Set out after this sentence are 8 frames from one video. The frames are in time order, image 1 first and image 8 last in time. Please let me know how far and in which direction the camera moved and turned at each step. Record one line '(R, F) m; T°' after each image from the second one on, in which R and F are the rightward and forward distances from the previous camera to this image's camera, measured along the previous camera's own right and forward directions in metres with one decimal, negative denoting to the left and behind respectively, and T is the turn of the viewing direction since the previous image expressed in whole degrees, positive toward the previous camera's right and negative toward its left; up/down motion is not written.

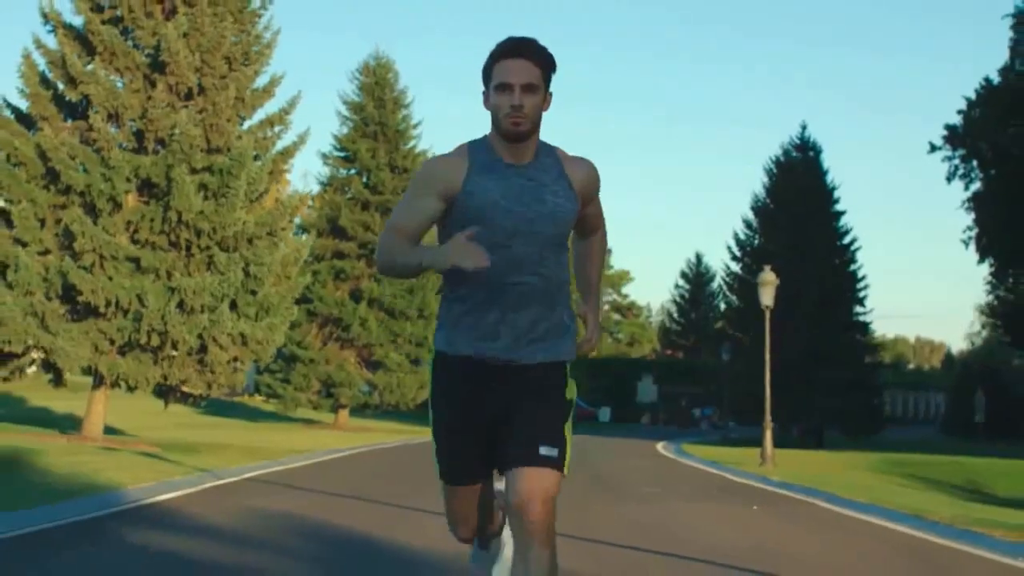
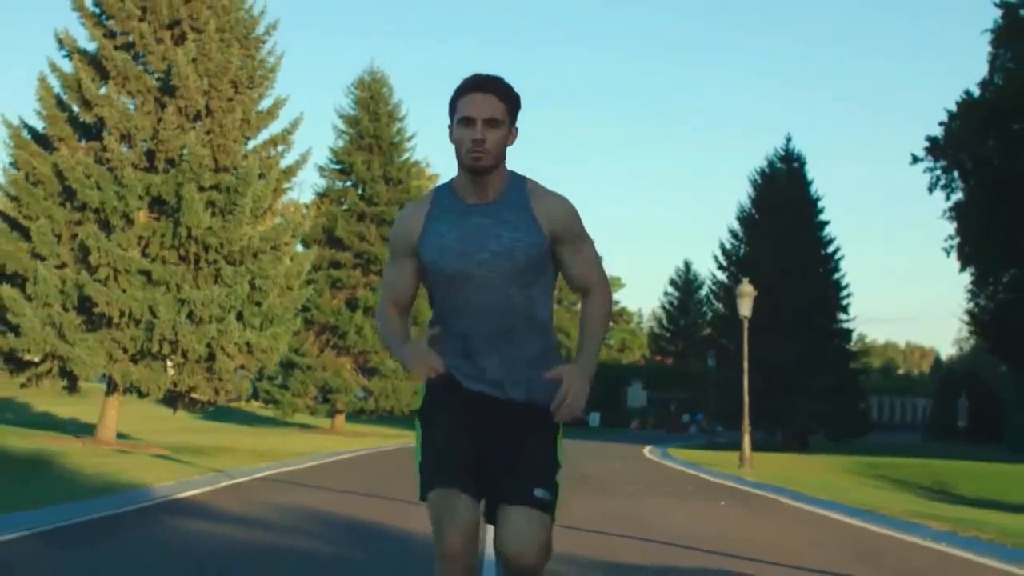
(0.0, -1.6) m; 0°
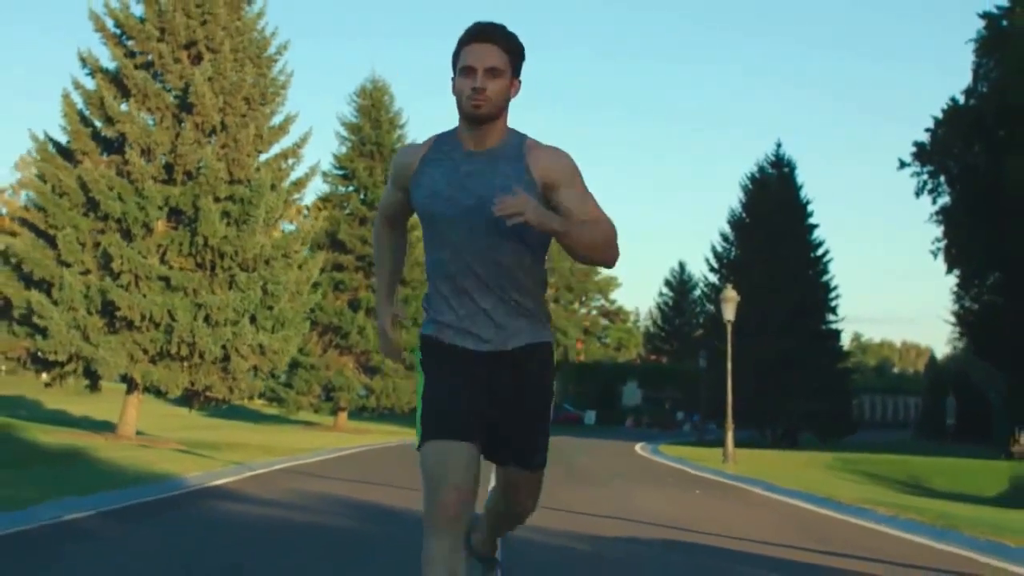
(0.0, -1.9) m; 0°
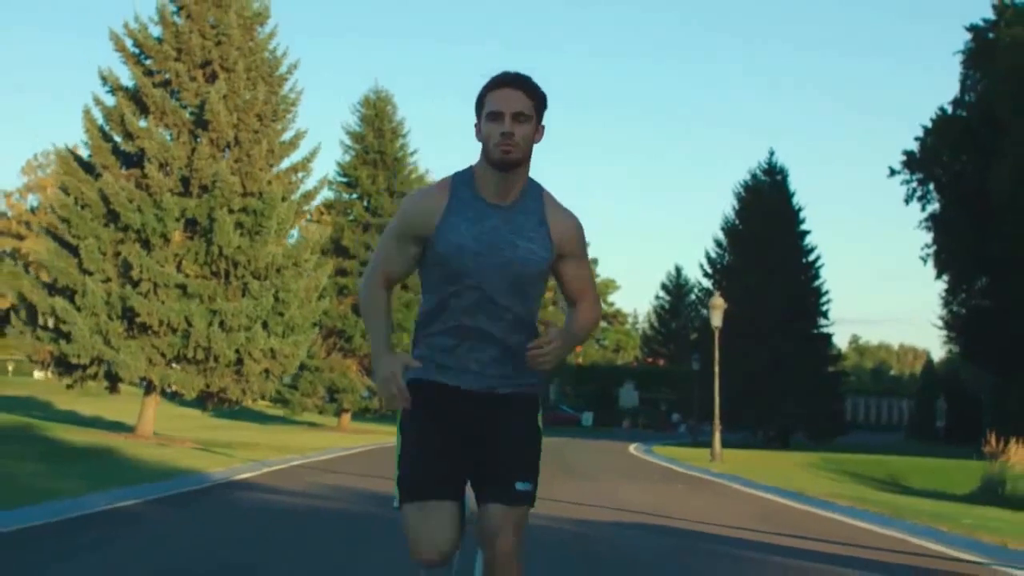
(0.0, -1.7) m; 0°
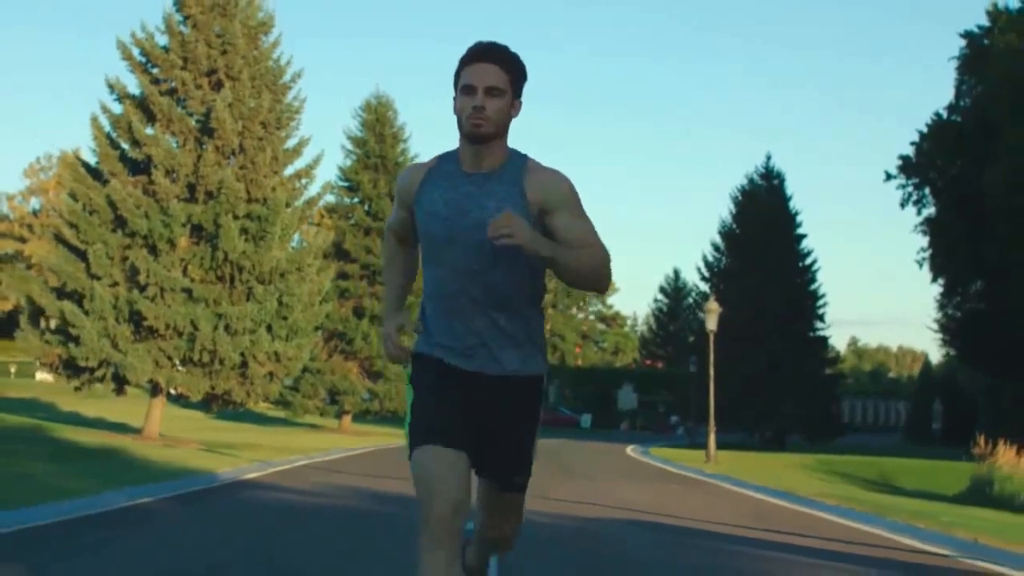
(0.0, -0.7) m; 0°
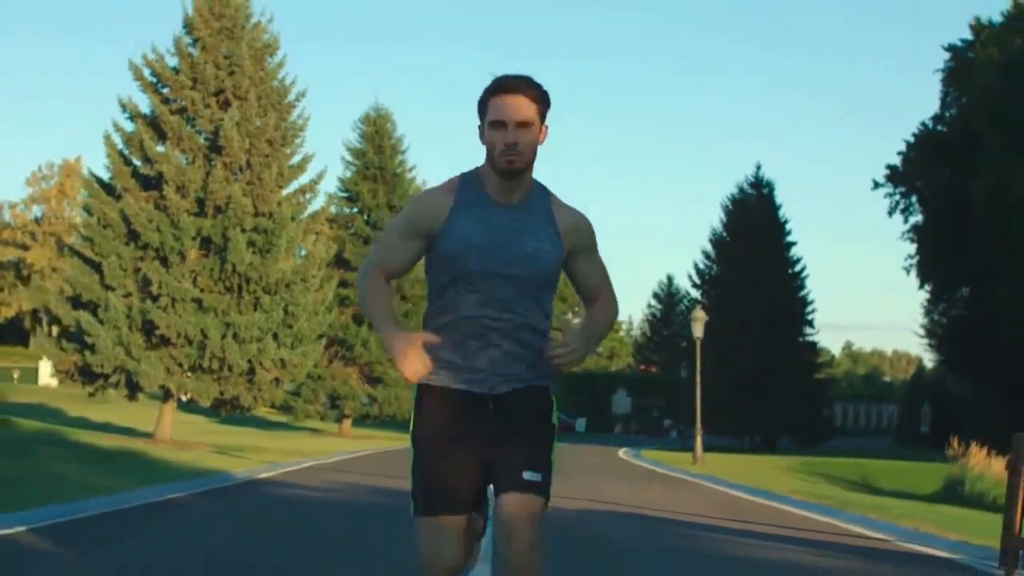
(0.0, -1.6) m; 0°
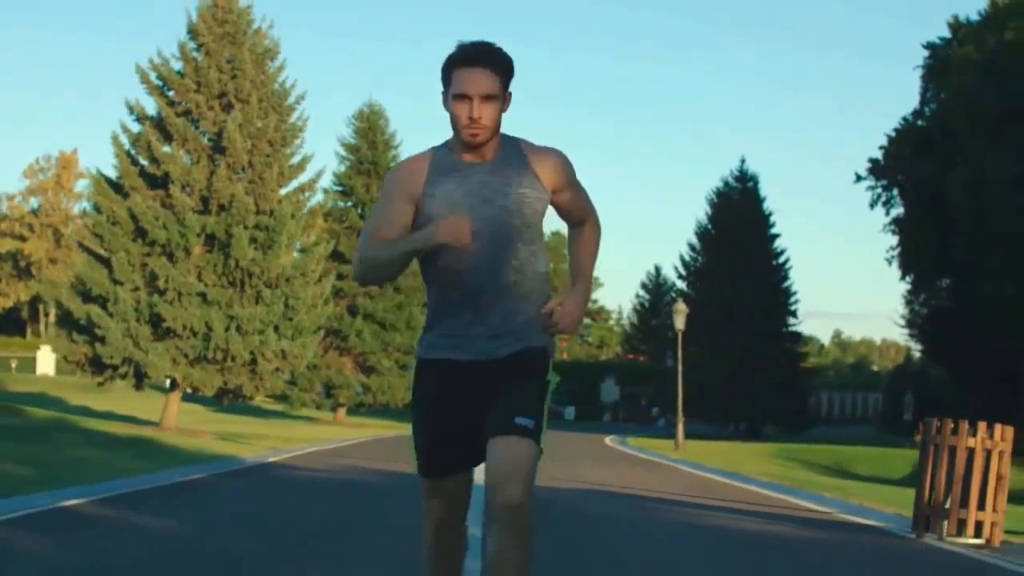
(0.0, -1.7) m; 0°
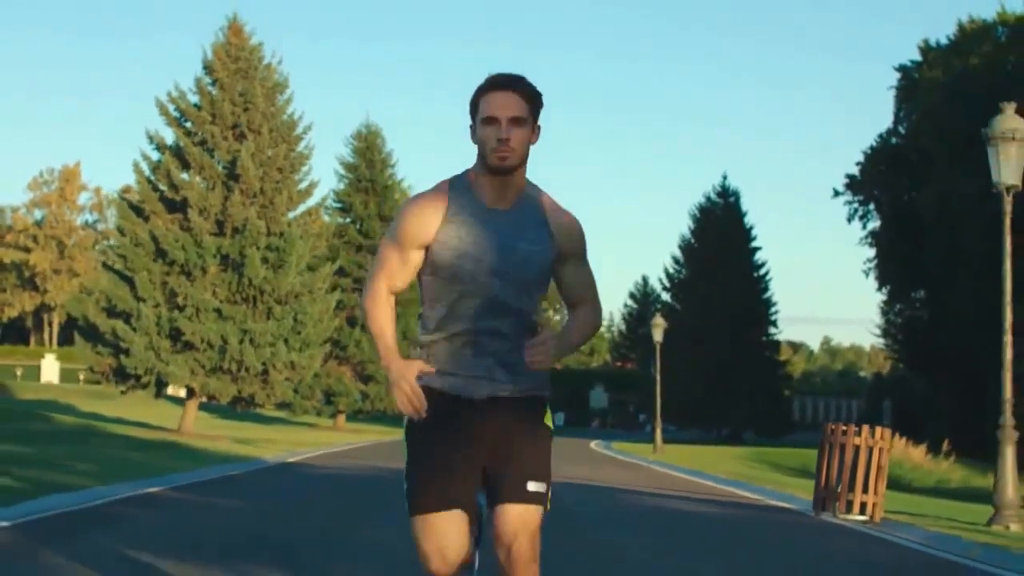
(0.0, -3.2) m; 0°
